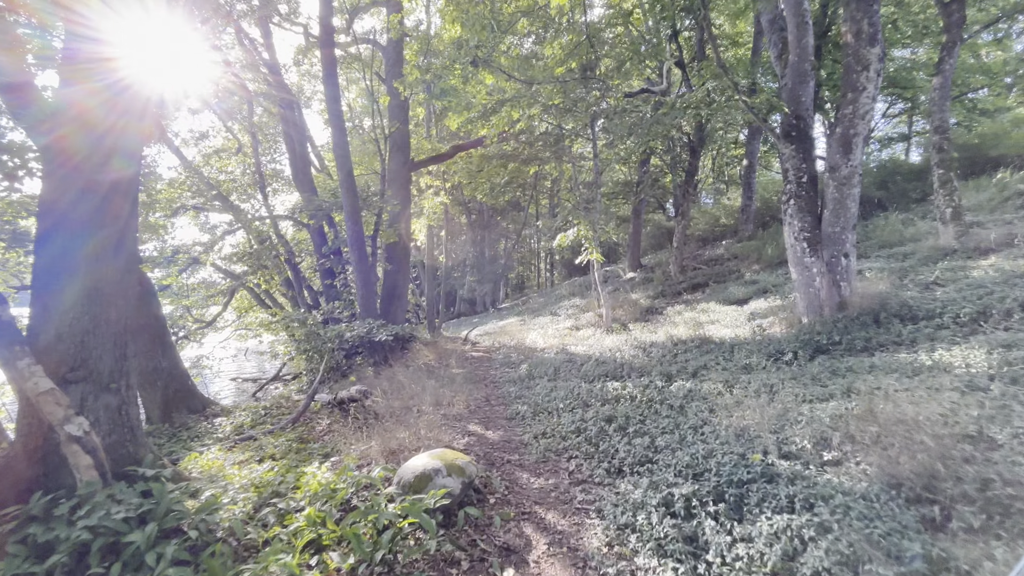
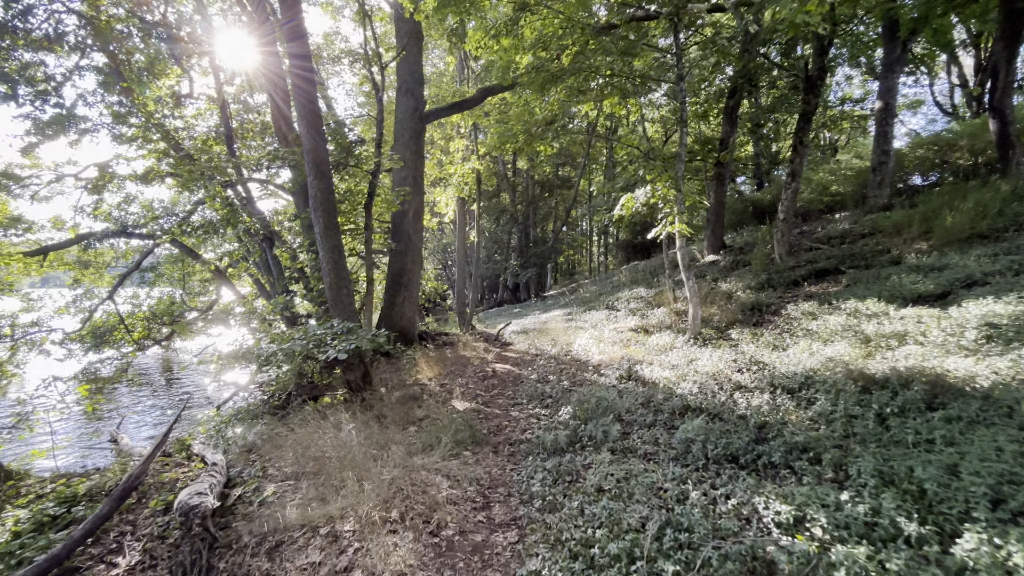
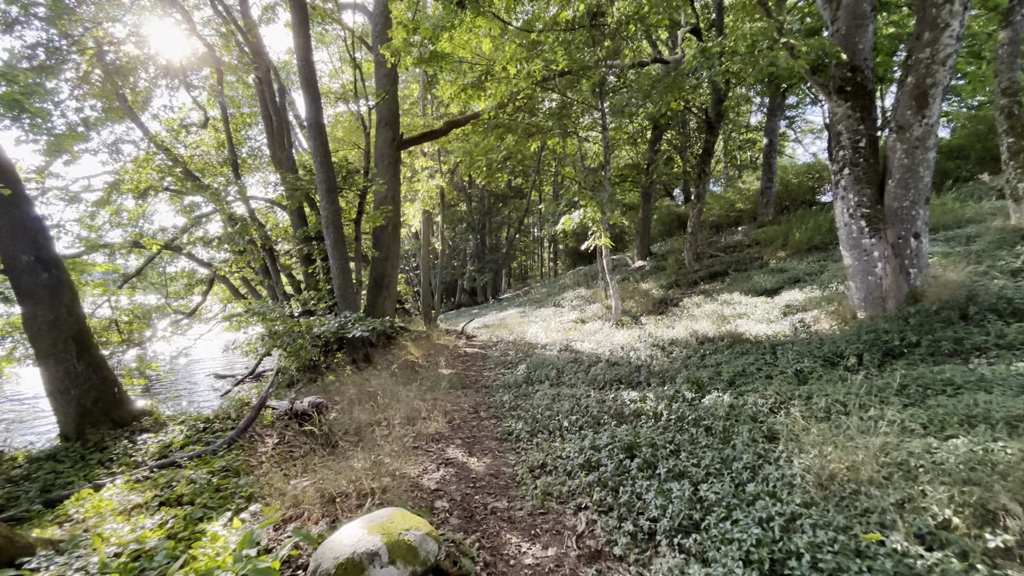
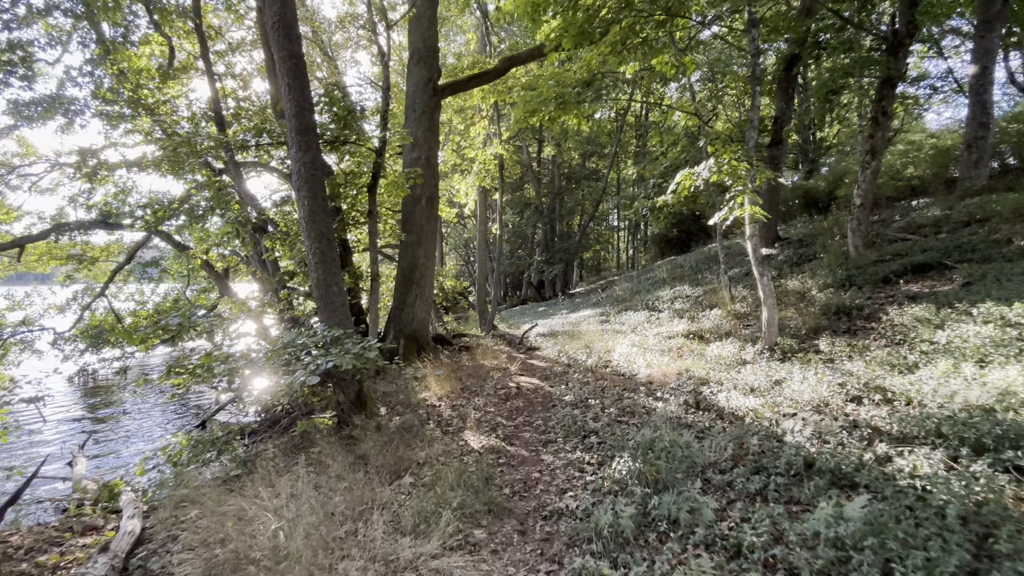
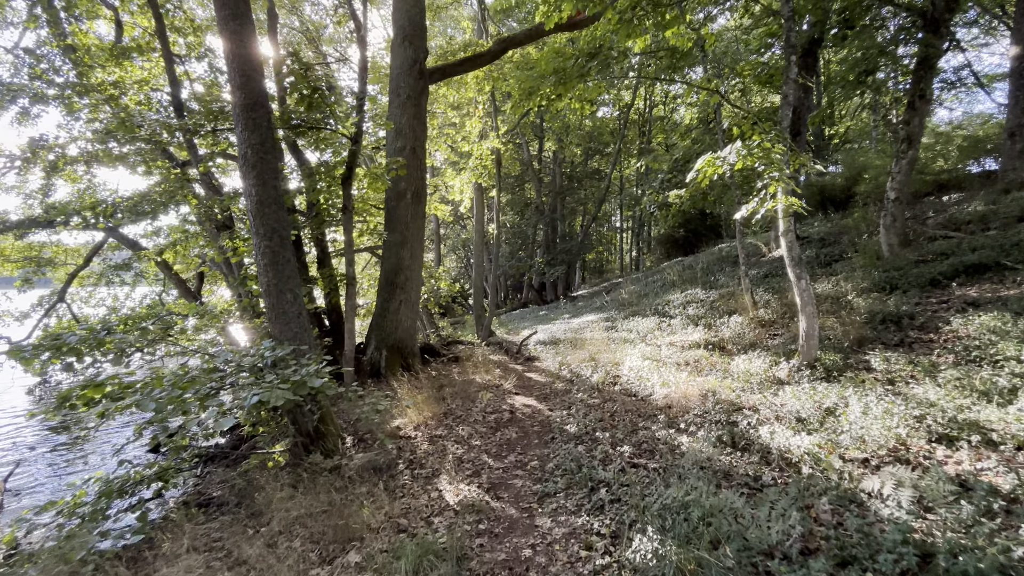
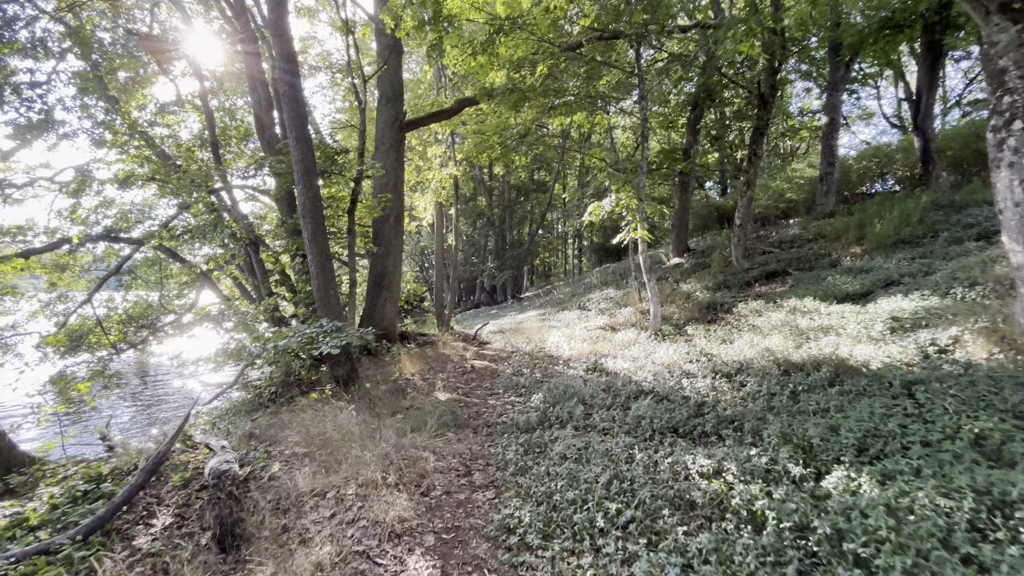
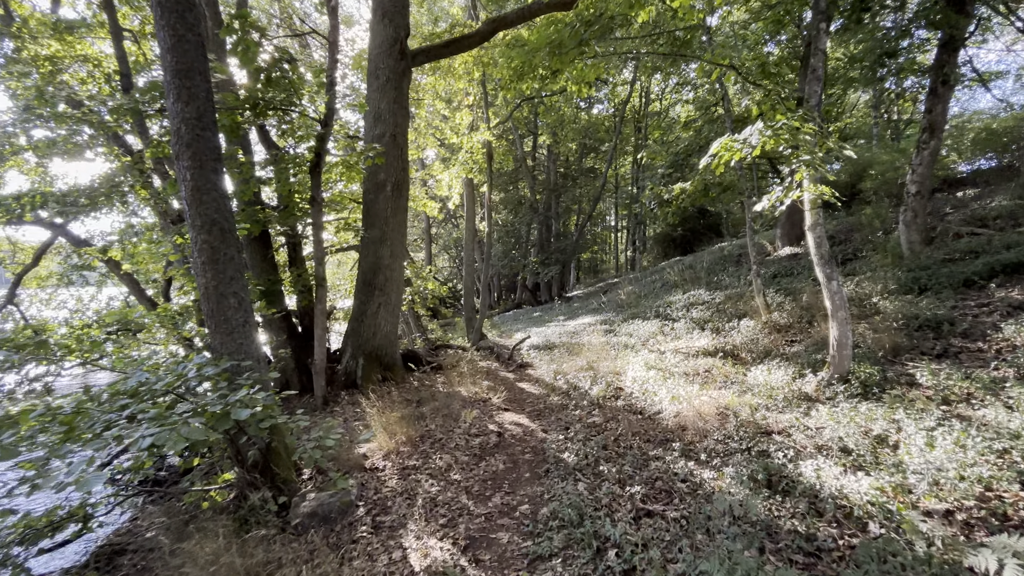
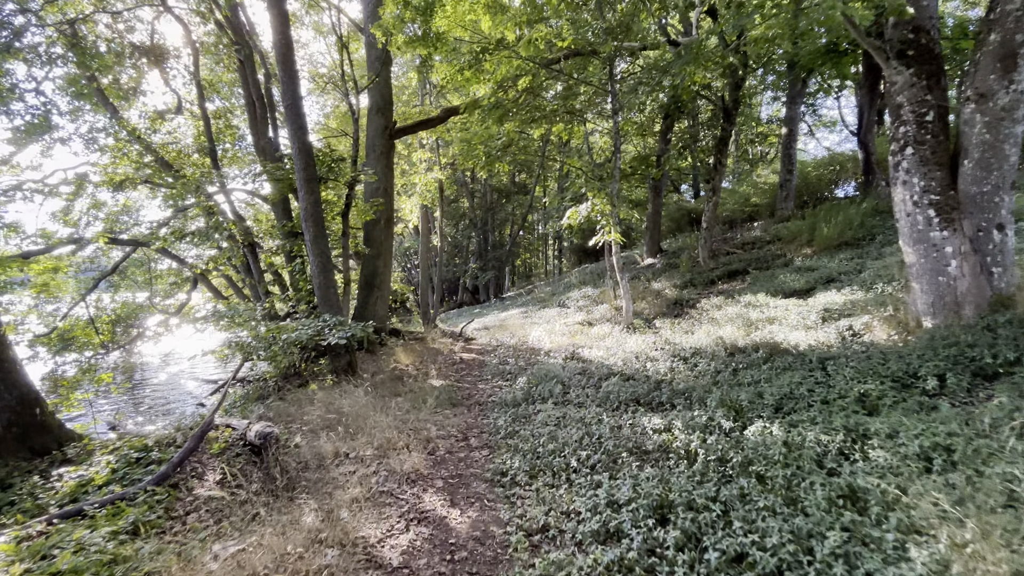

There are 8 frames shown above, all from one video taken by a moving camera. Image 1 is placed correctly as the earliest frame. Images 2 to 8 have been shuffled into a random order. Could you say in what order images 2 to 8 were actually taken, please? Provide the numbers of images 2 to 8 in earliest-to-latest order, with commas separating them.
3, 8, 6, 2, 4, 5, 7
